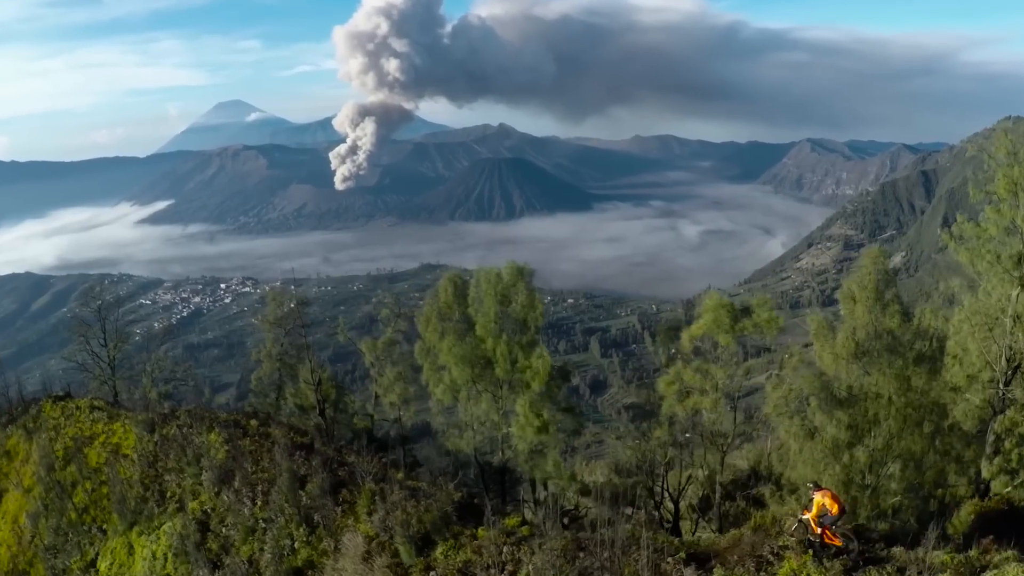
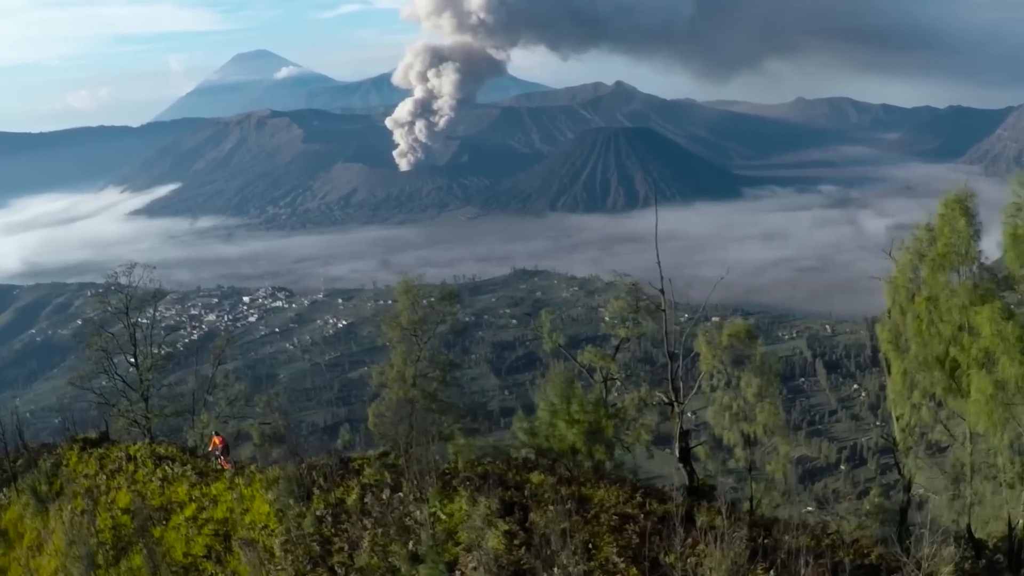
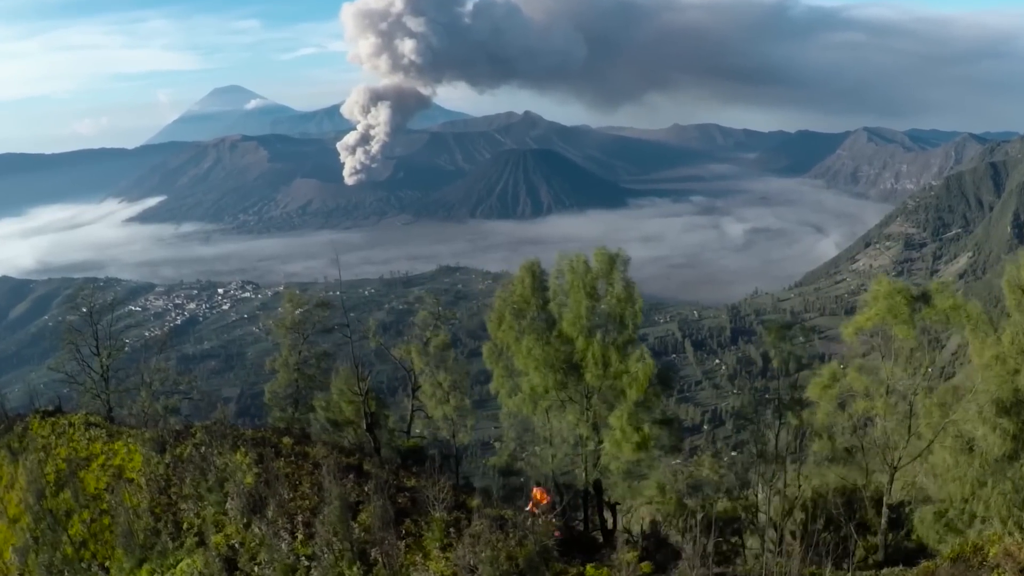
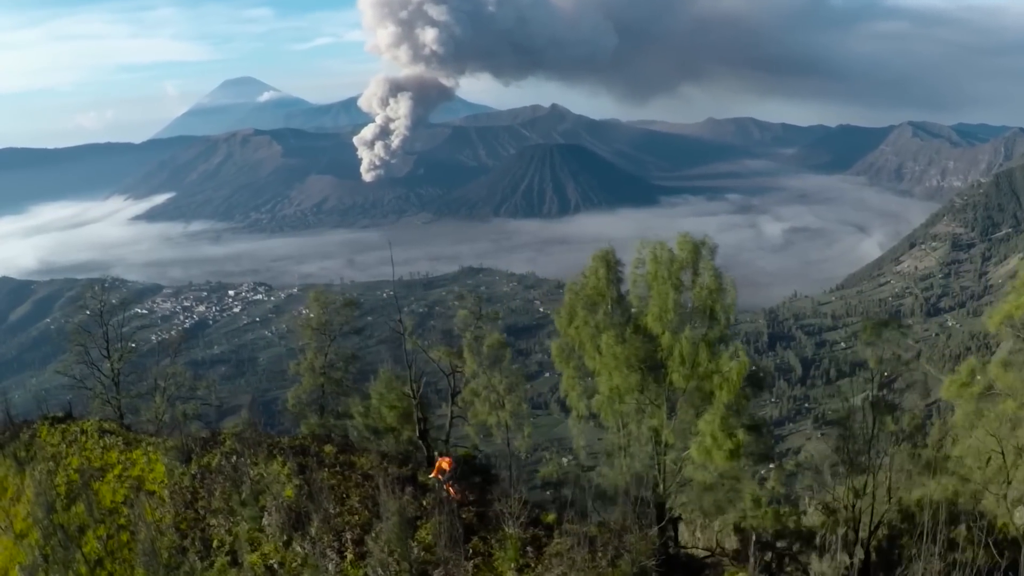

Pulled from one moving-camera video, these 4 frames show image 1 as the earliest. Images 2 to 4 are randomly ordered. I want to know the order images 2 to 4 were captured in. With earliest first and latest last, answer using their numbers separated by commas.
3, 4, 2
